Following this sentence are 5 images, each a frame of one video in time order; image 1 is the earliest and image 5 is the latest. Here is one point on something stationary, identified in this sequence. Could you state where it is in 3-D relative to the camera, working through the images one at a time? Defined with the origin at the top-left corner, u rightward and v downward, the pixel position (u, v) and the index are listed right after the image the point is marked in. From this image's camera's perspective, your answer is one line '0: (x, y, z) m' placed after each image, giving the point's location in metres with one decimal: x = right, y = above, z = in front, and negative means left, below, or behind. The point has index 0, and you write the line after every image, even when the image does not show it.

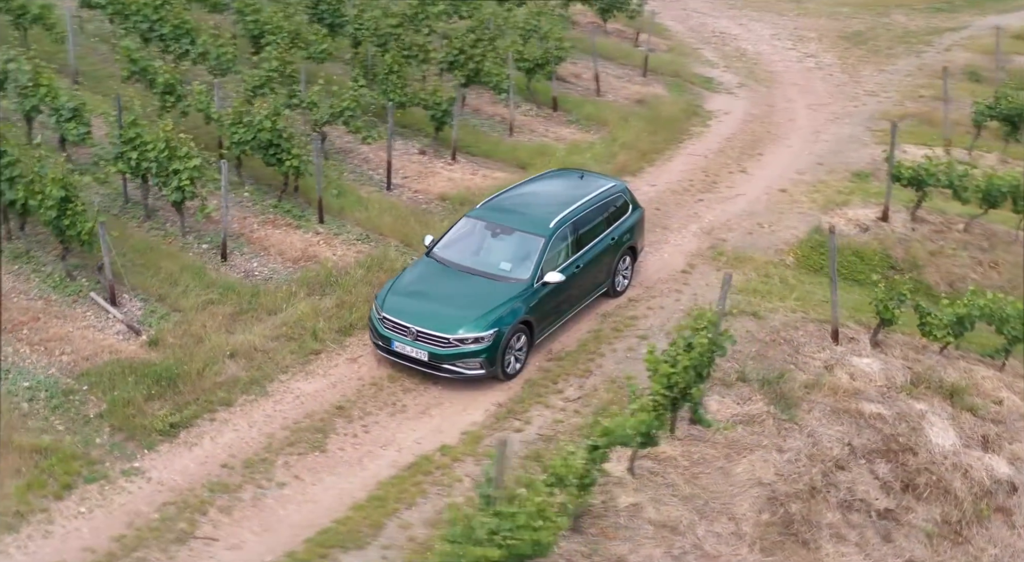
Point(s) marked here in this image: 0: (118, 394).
0: (-4.0, -1.1, +9.3) m
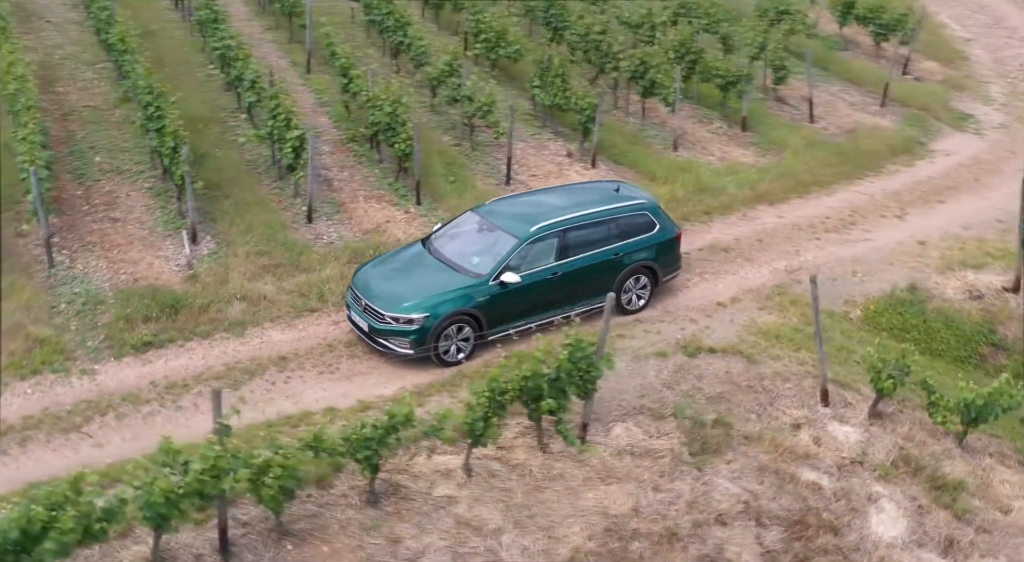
0: (-4.5, -0.3, +11.2) m
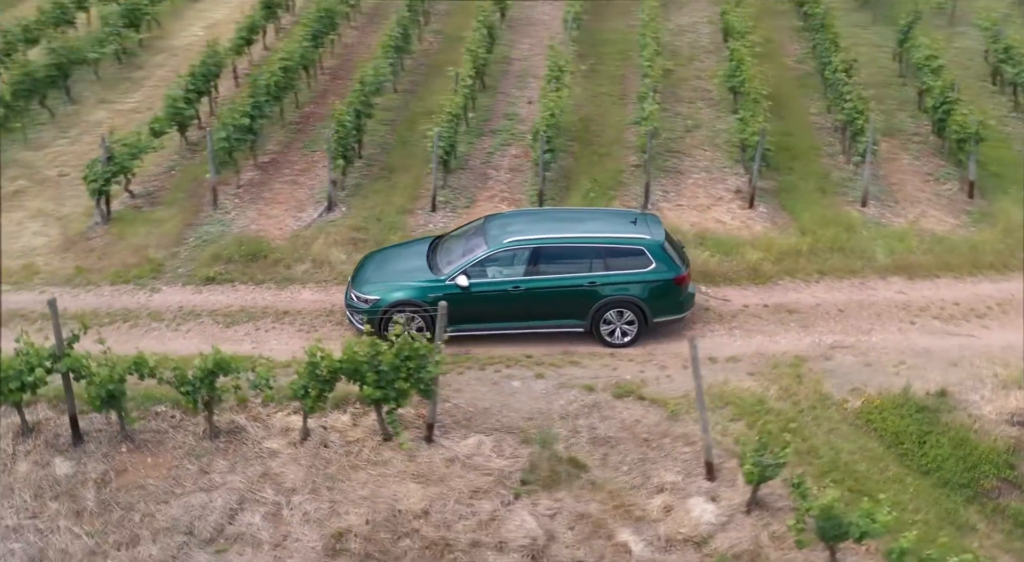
0: (-4.1, +0.4, +13.7) m
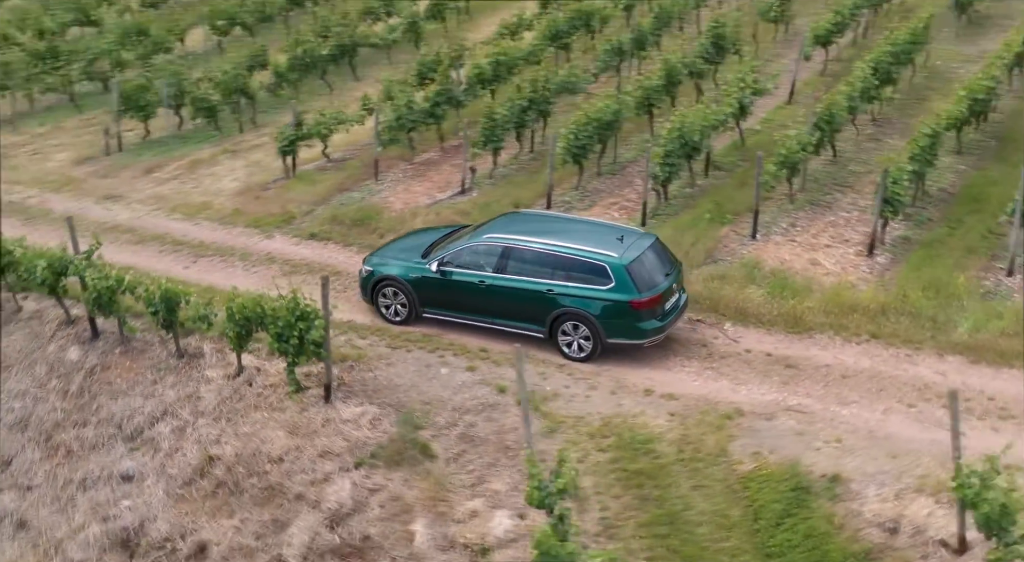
0: (-2.8, +1.1, +15.4) m
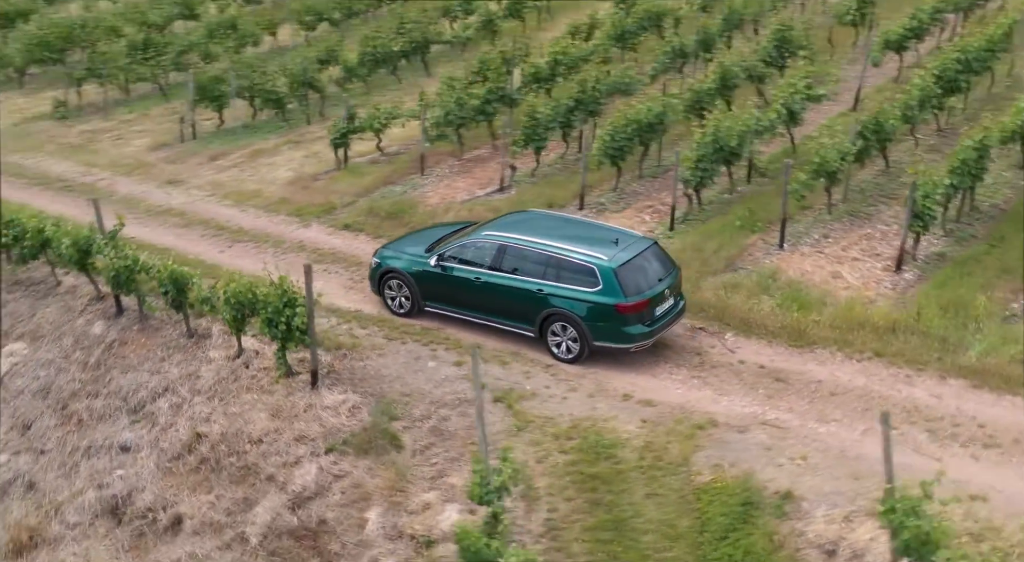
0: (-2.3, +1.2, +15.8) m
